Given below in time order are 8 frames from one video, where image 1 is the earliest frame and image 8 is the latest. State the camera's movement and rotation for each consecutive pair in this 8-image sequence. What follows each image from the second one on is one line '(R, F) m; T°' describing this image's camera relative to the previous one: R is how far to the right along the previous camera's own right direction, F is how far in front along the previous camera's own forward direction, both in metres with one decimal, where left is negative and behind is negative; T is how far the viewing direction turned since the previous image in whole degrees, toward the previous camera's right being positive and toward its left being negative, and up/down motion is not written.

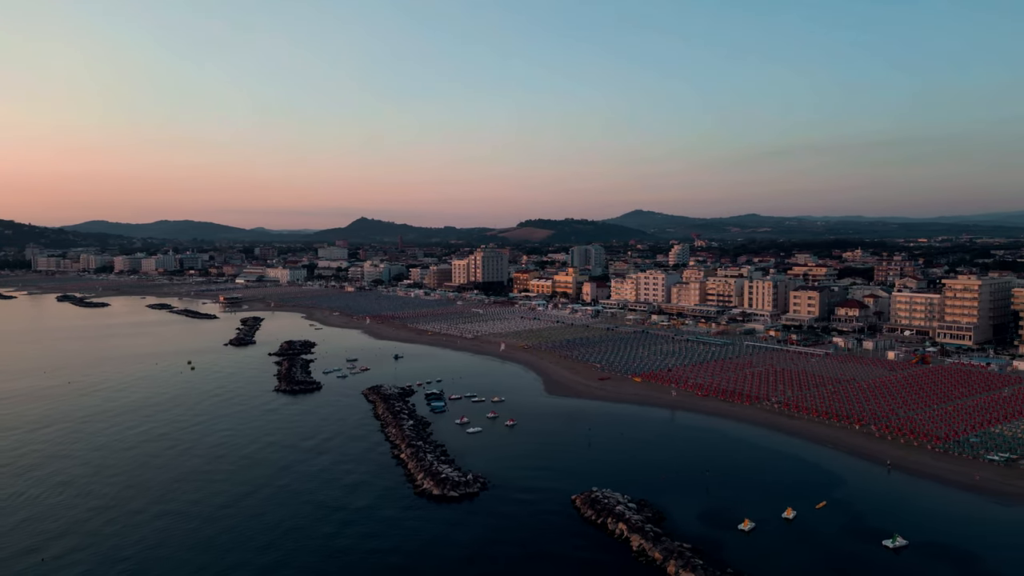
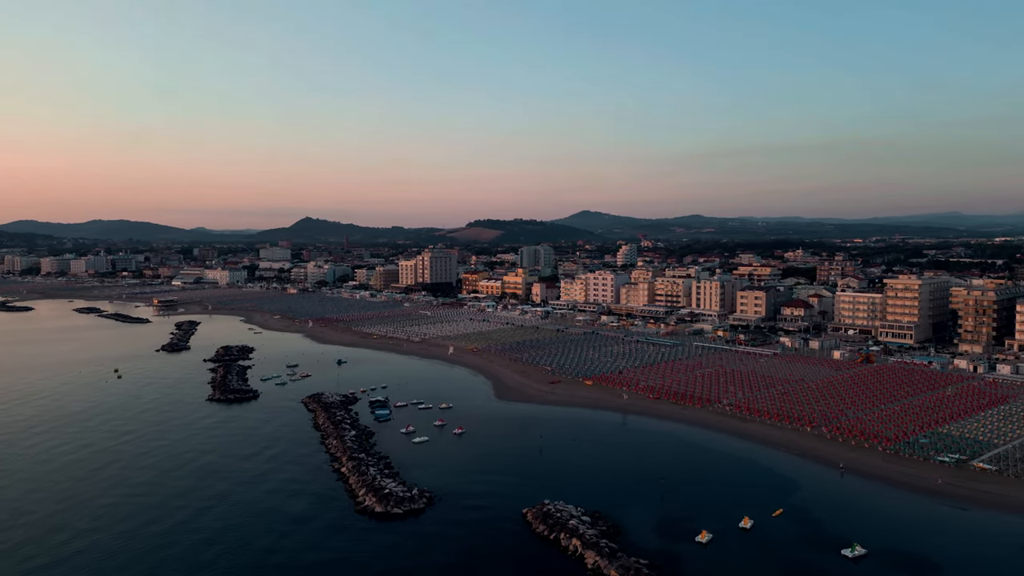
(+0.1, +1.3) m; +4°
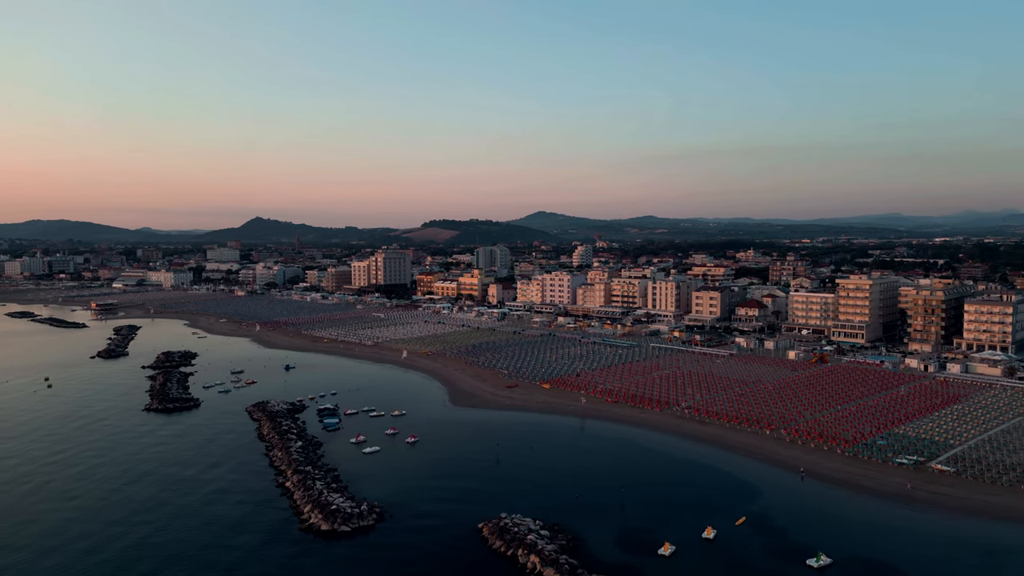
(+0.1, +1.1) m; +3°
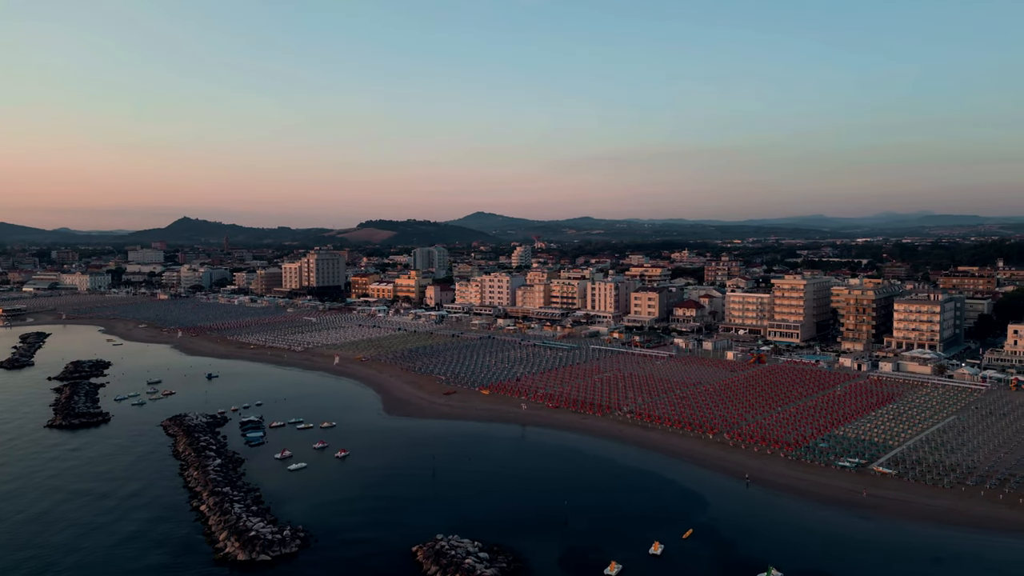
(+0.1, +1.4) m; +5°
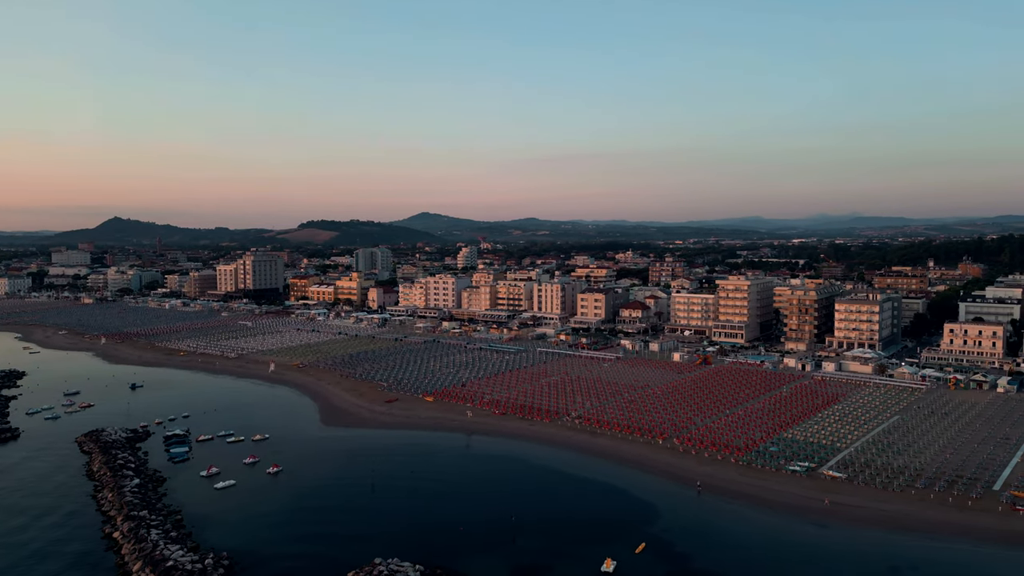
(+0.1, +1.3) m; +4°
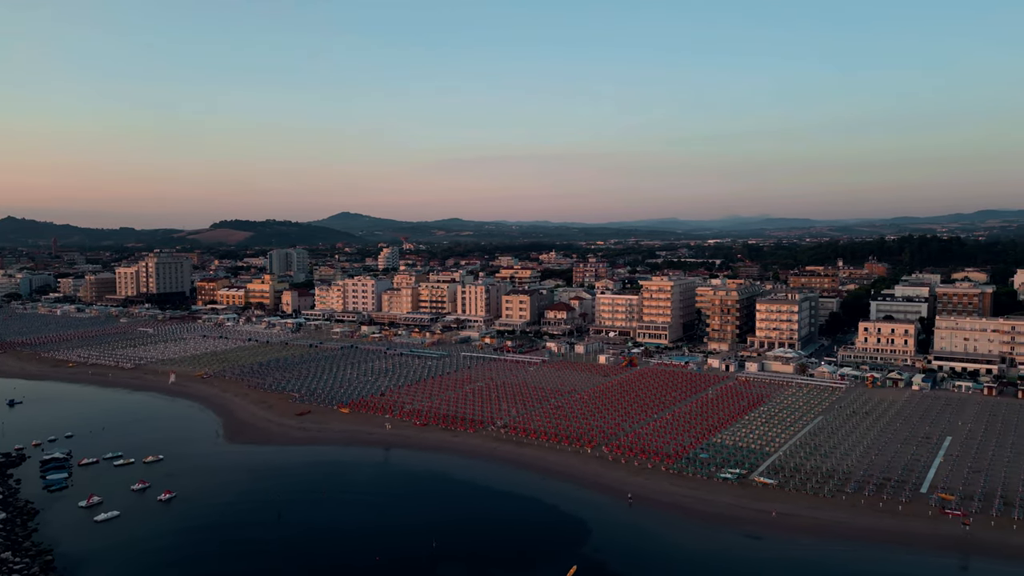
(+0.1, +1.7) m; +6°
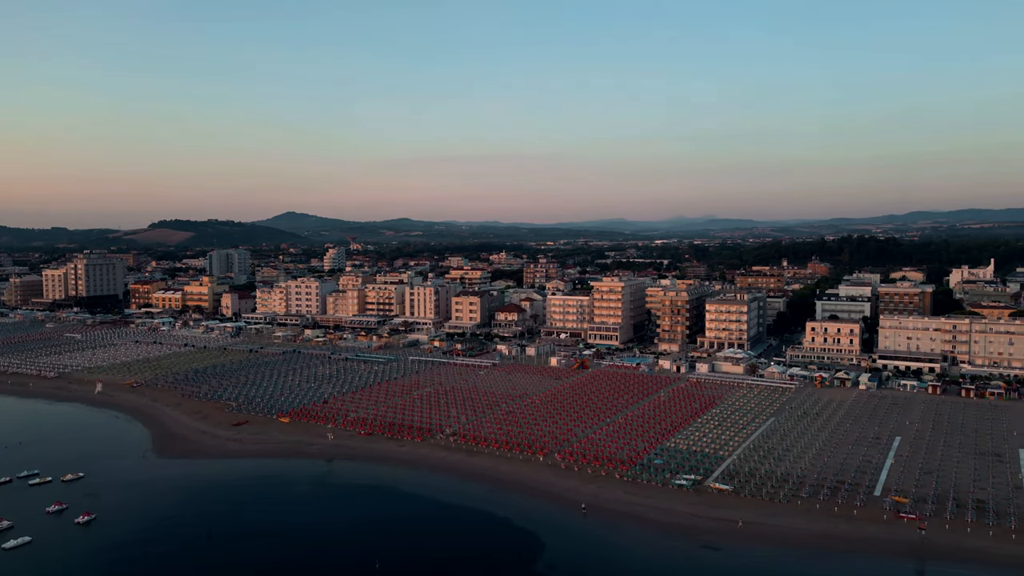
(+0.1, +1.1) m; +4°
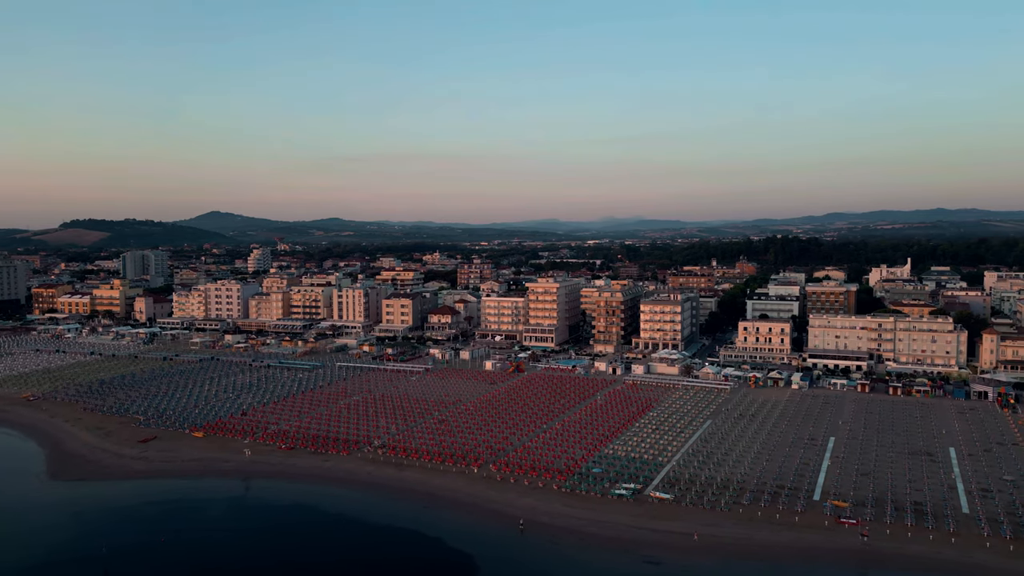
(+0.1, +1.4) m; +5°
